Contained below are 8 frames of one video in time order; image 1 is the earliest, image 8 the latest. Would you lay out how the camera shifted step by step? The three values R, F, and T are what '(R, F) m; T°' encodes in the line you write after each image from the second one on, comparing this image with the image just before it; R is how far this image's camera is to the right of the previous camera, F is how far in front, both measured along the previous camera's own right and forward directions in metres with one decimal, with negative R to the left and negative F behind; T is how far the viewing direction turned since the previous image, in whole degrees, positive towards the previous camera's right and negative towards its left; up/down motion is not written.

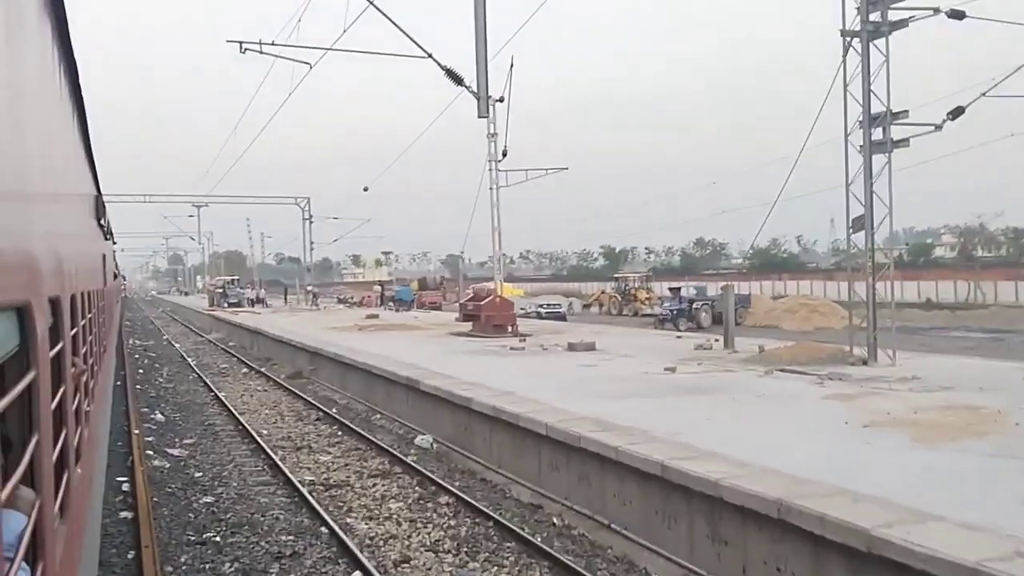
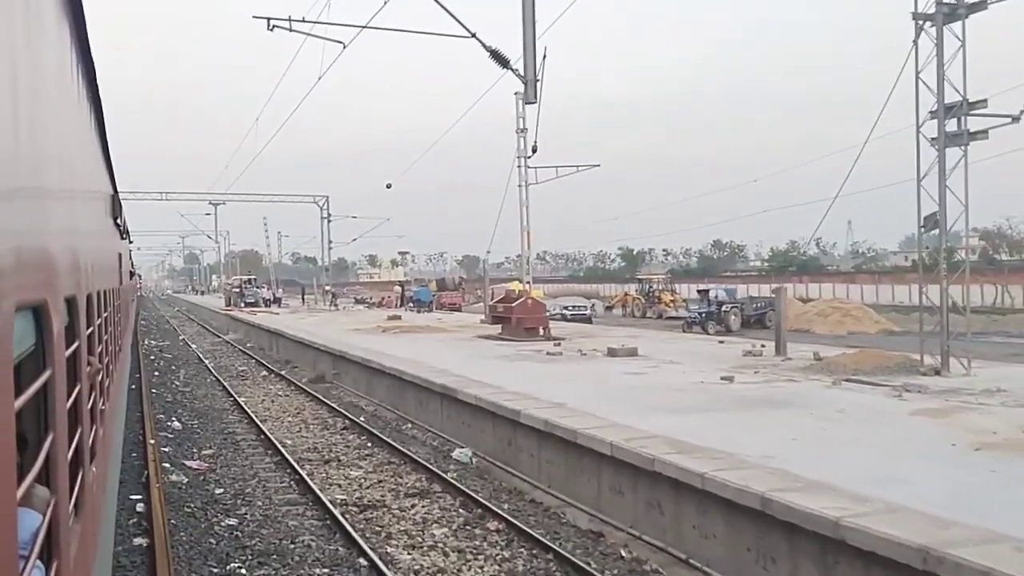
(-0.4, +1.1) m; -1°
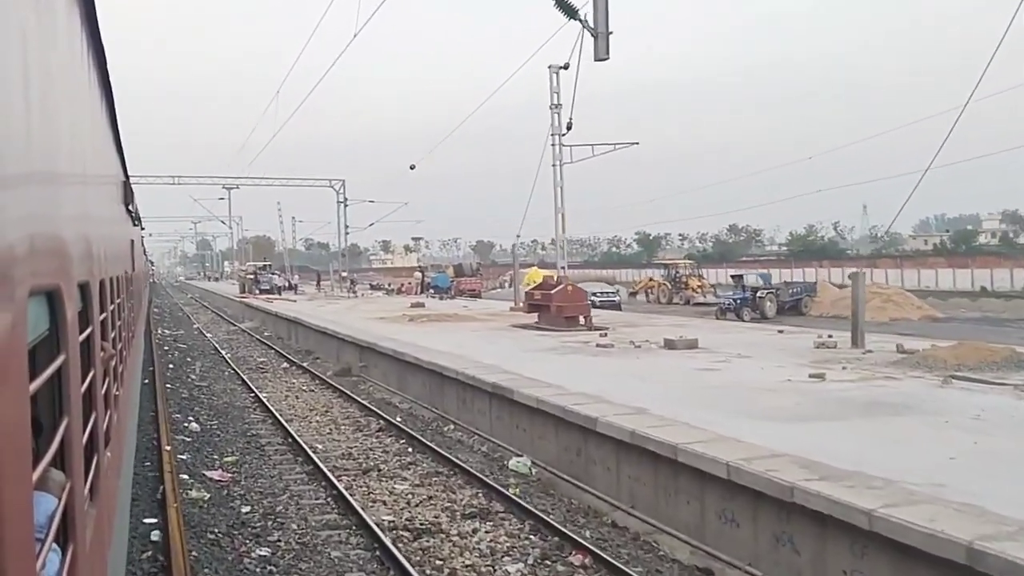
(-0.6, +1.6) m; -1°
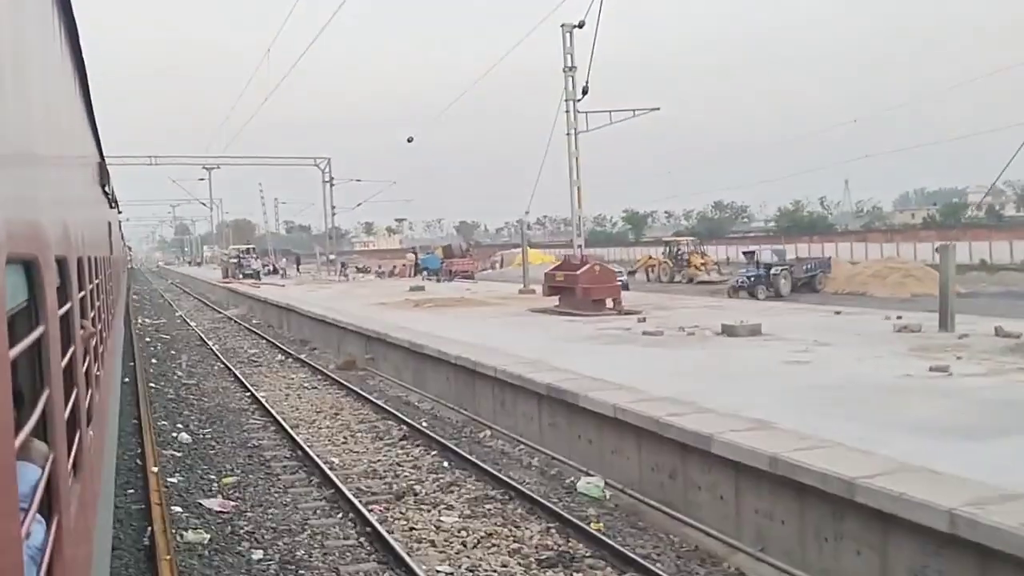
(-0.8, +2.2) m; +1°
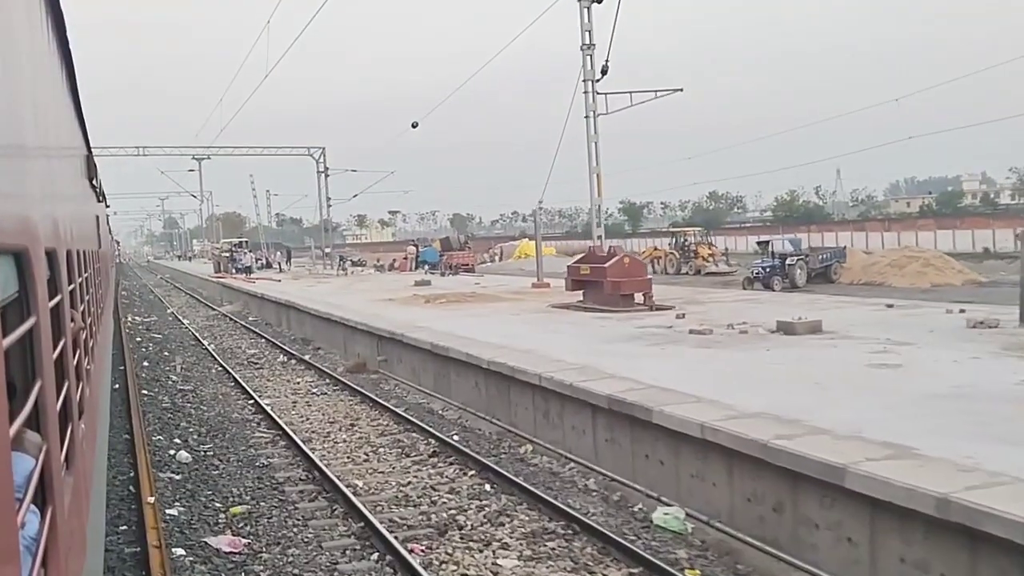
(-0.6, +1.4) m; +1°
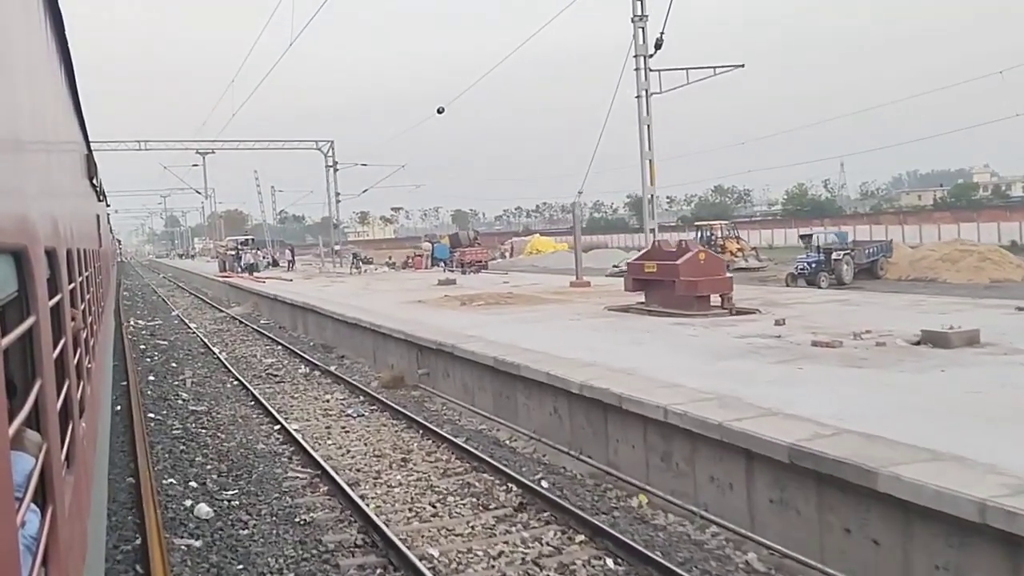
(-1.0, +2.4) m; 0°
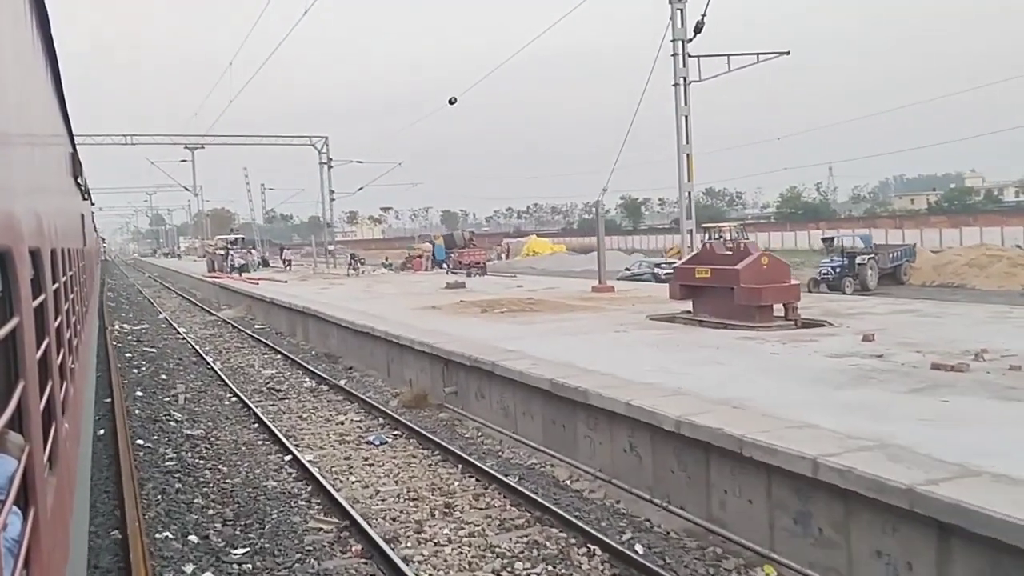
(-0.8, +1.8) m; +1°
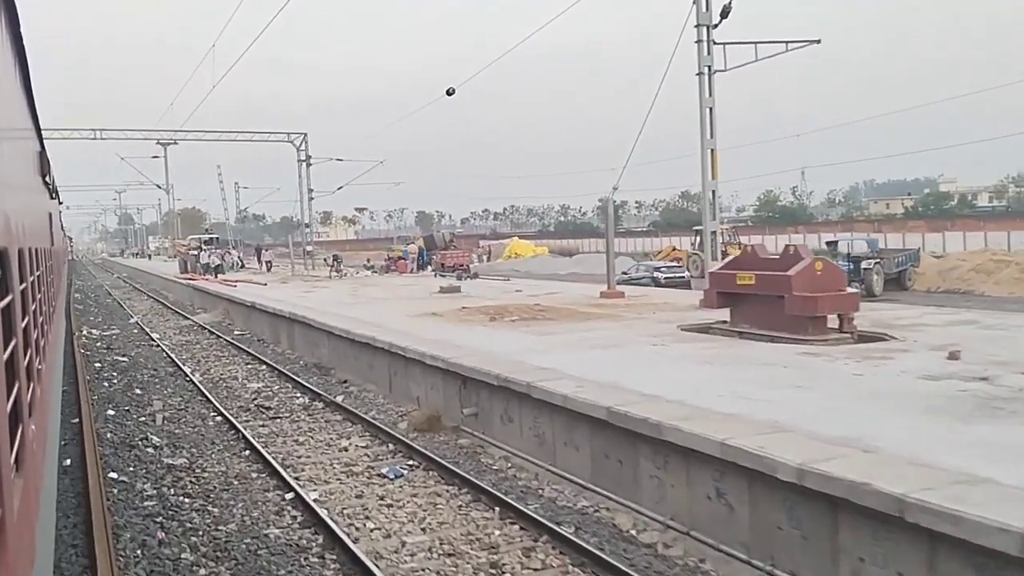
(-0.7, +1.6) m; +2°
